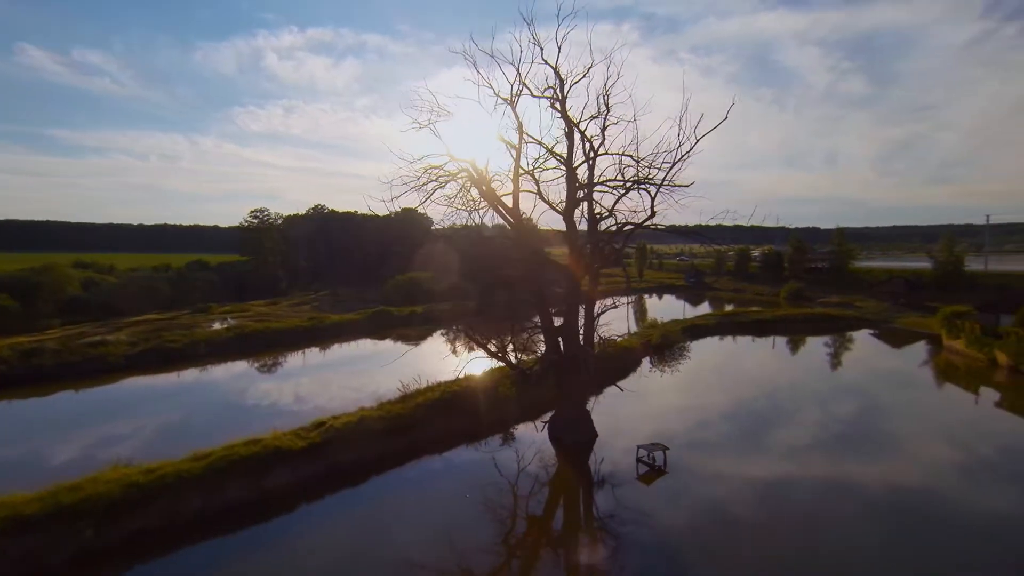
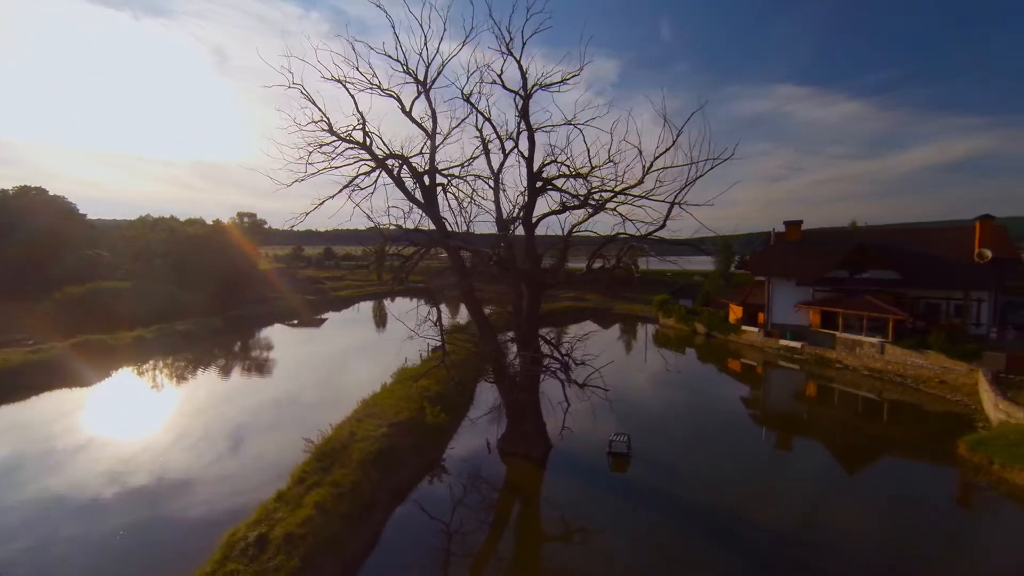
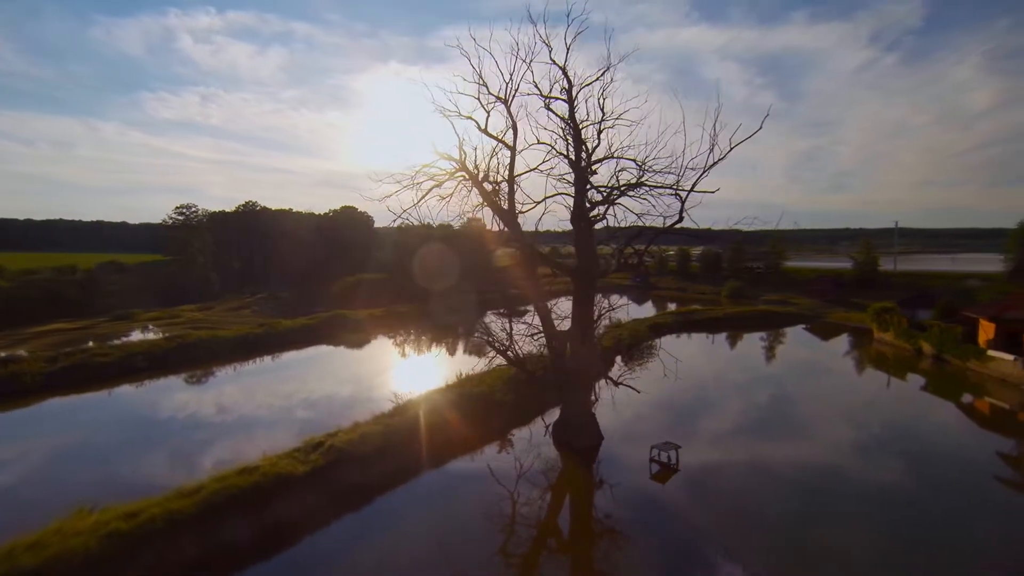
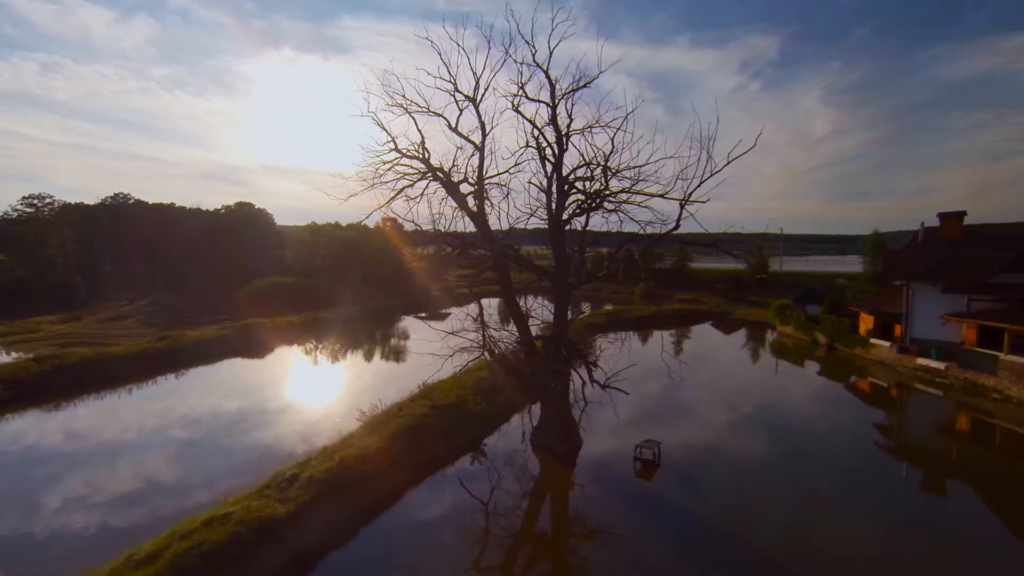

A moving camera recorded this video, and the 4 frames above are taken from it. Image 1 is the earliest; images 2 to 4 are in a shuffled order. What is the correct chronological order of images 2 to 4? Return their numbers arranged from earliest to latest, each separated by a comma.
3, 4, 2
